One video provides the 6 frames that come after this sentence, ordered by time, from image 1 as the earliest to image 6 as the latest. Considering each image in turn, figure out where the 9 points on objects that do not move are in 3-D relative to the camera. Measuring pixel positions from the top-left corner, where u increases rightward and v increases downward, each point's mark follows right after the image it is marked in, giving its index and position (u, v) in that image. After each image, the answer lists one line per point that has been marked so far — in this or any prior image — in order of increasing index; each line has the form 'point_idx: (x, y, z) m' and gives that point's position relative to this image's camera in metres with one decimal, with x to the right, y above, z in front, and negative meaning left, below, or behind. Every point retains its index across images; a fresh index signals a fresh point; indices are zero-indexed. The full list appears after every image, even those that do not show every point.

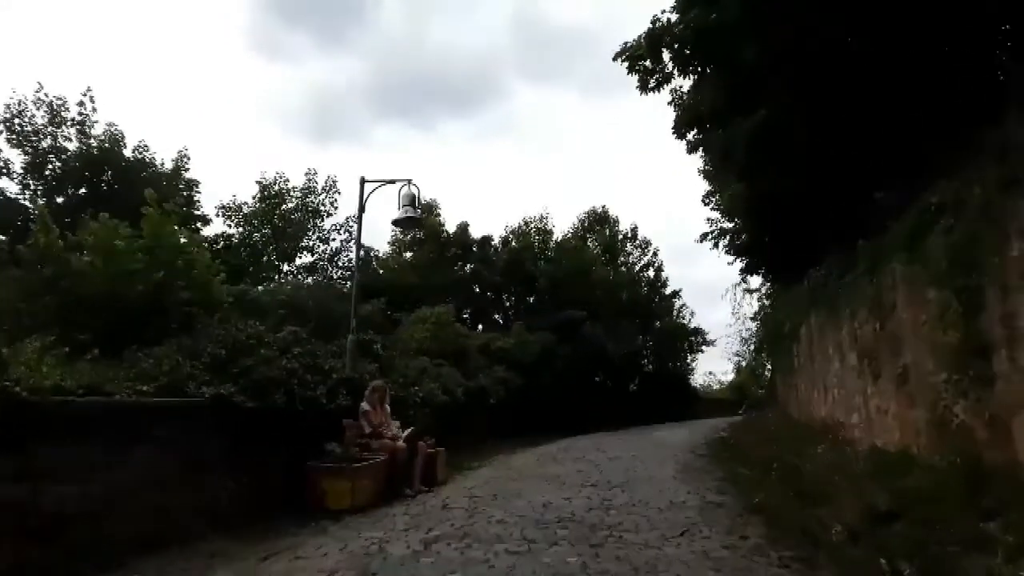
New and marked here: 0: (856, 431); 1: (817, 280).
0: (+4.6, -1.9, +10.1) m
1: (+4.9, +0.1, +12.1) m
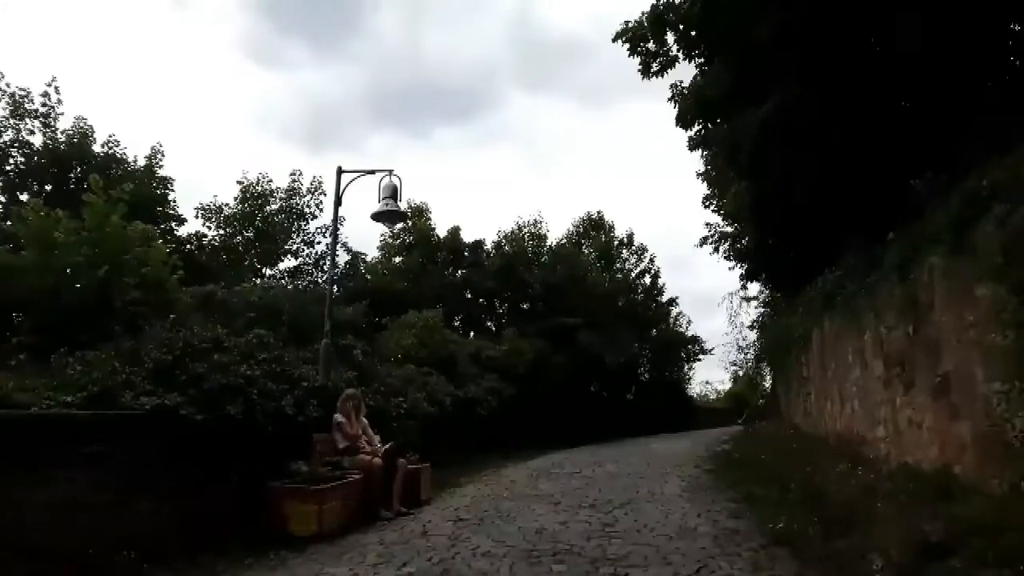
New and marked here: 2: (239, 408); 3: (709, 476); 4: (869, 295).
0: (+4.5, -1.9, +9.2) m
1: (+4.7, +0.1, +11.1) m
2: (-2.6, -1.1, +7.1) m
3: (+3.3, -3.1, +12.5) m
4: (+4.4, -0.1, +9.3) m
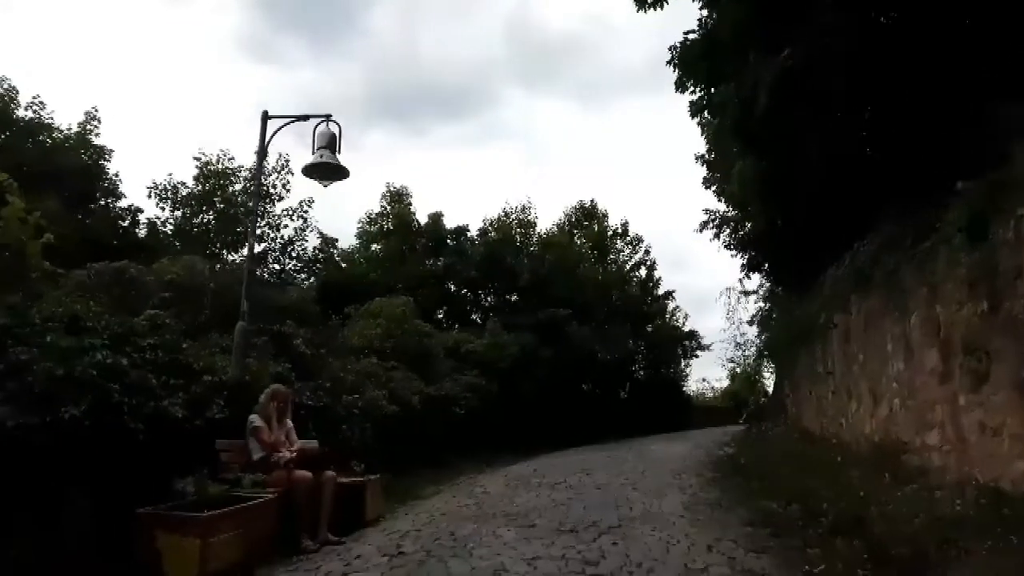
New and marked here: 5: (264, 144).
0: (+4.1, -1.7, +7.3) m
1: (+4.4, +0.4, +9.3) m
2: (-3.0, -0.8, +5.2) m
3: (+2.9, -2.9, +10.6) m
4: (+4.0, +0.2, +7.4) m
5: (-2.8, +1.6, +8.4) m
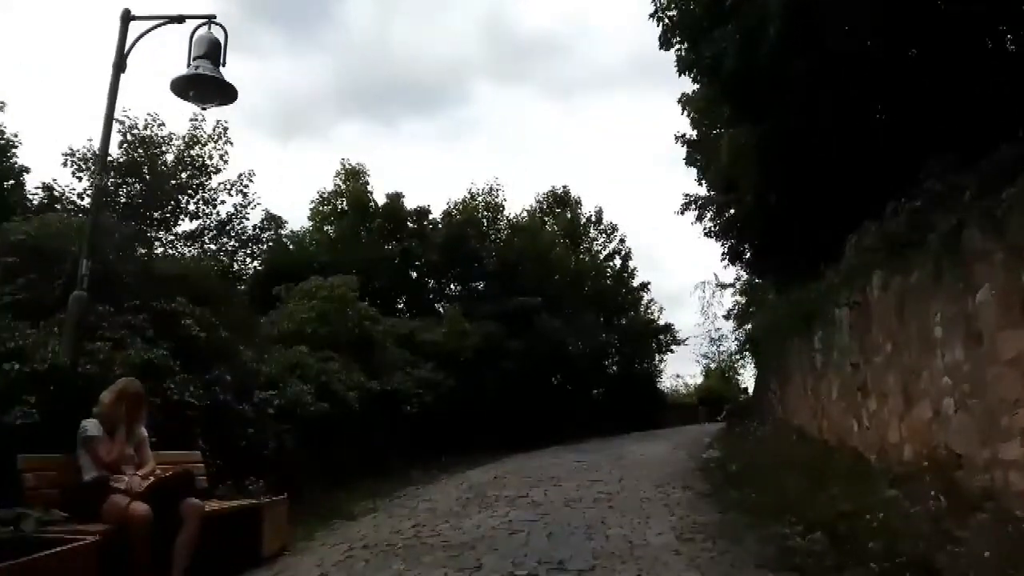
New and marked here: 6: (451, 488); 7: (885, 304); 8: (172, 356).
0: (+3.7, -1.4, +5.5) m
1: (+3.8, +0.6, +7.4) m
2: (-3.3, -0.5, +3.1) m
3: (+2.3, -2.6, +8.7) m
4: (+3.6, +0.5, +5.6) m
5: (-3.2, +1.9, +6.3) m
6: (-0.9, -2.9, +11.0) m
7: (+4.1, -0.2, +8.2) m
8: (-3.4, -0.7, +7.5) m
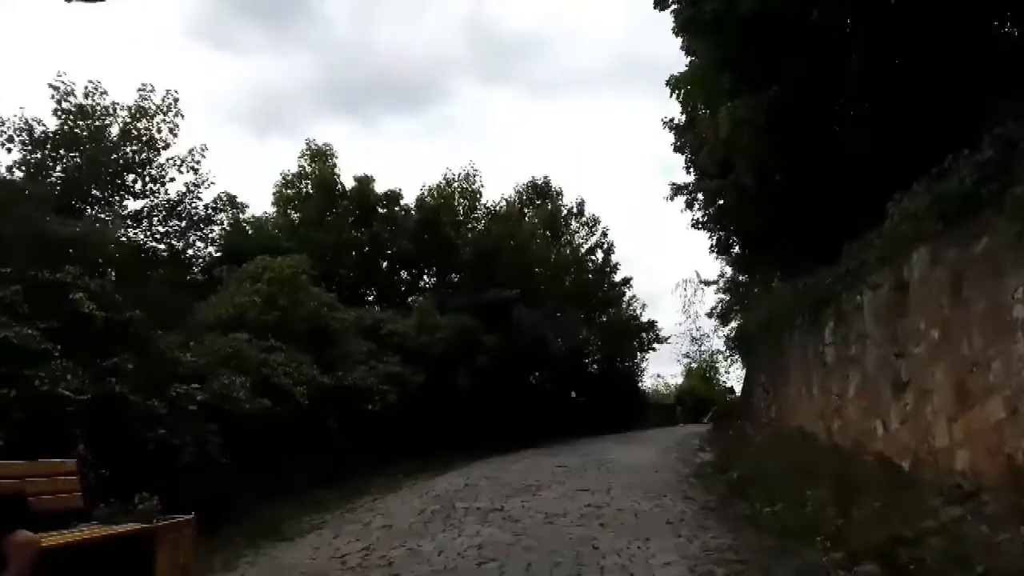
0: (+3.5, -1.2, +4.1) m
1: (+3.6, +0.9, +6.1) m
2: (-3.4, -0.2, +1.5) m
3: (+2.0, -2.3, +7.3) m
4: (+3.4, +0.7, +4.2) m
5: (-3.4, +2.2, +4.7) m
6: (-1.2, -2.7, +9.5) m
7: (+3.8, 0.0, +6.8) m
8: (-3.6, -0.4, +5.9) m
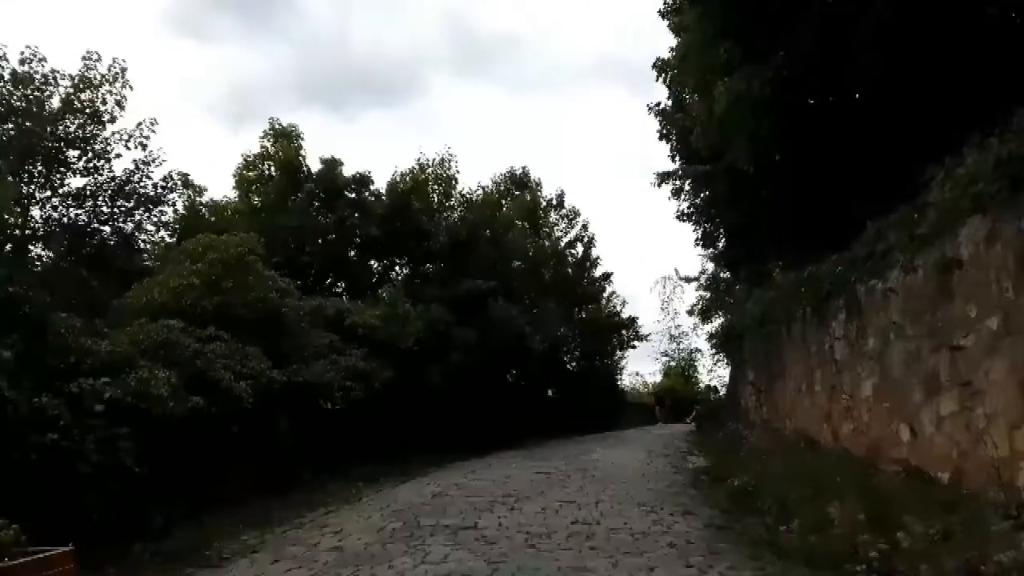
0: (+3.4, -1.0, +3.0) m
1: (+3.5, +1.0, +5.0) m
2: (-3.4, 0.0, +0.2) m
3: (+1.8, -2.1, +6.2) m
4: (+3.4, +0.8, +3.1) m
5: (-3.5, +2.4, +3.4) m
6: (-1.5, -2.4, +8.2) m
7: (+3.6, +0.2, +5.7) m
8: (-3.7, -0.2, +4.5) m
